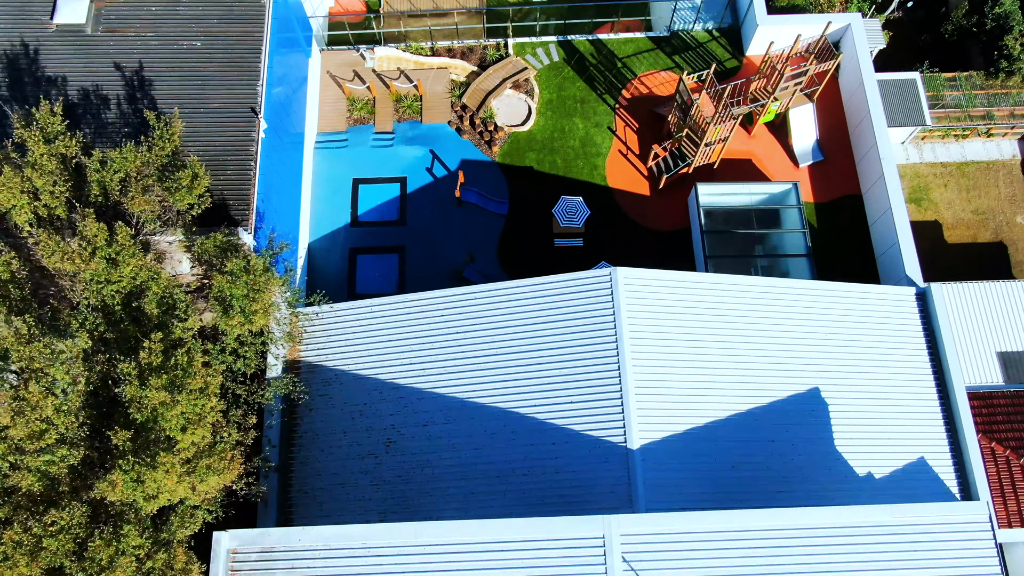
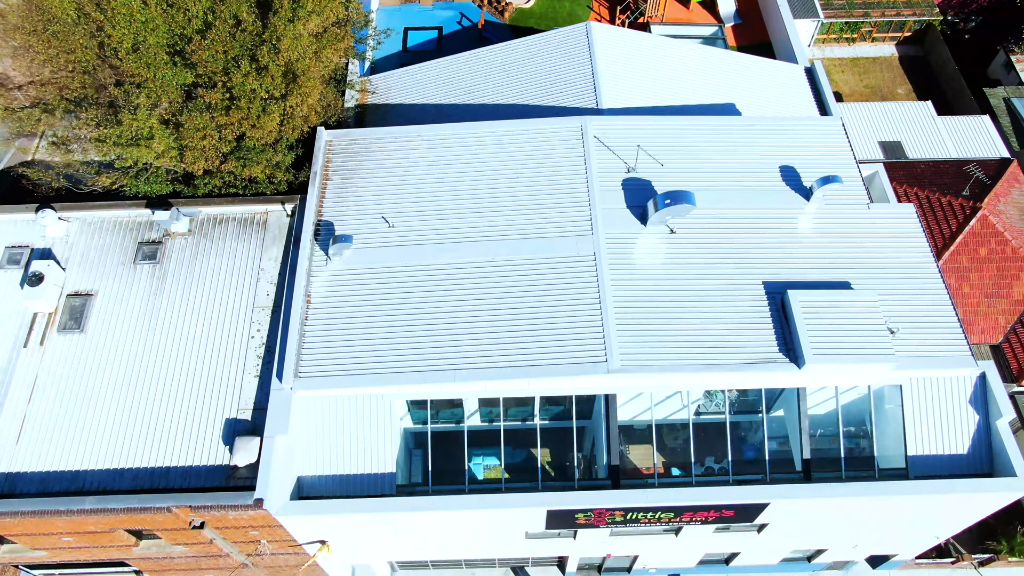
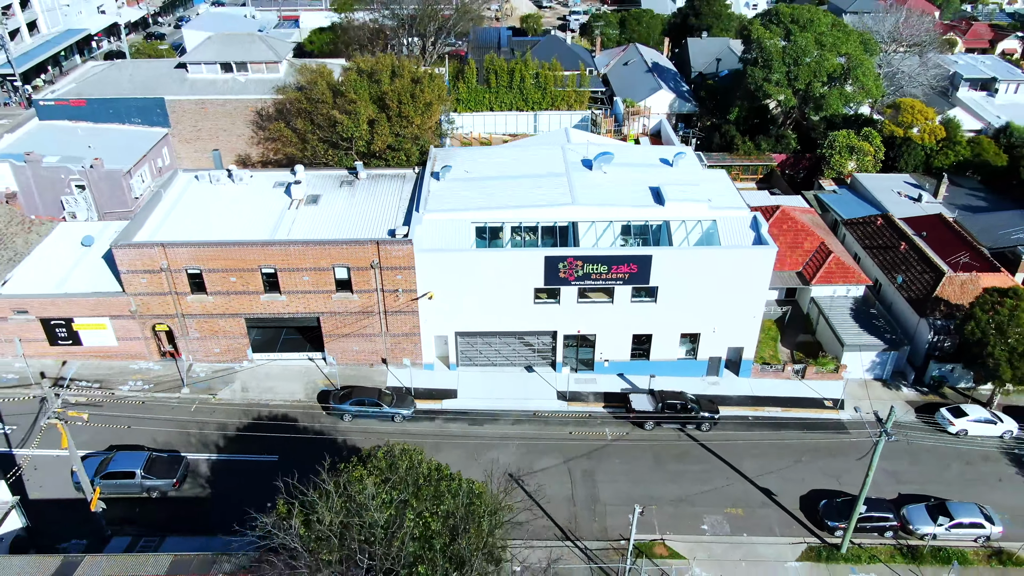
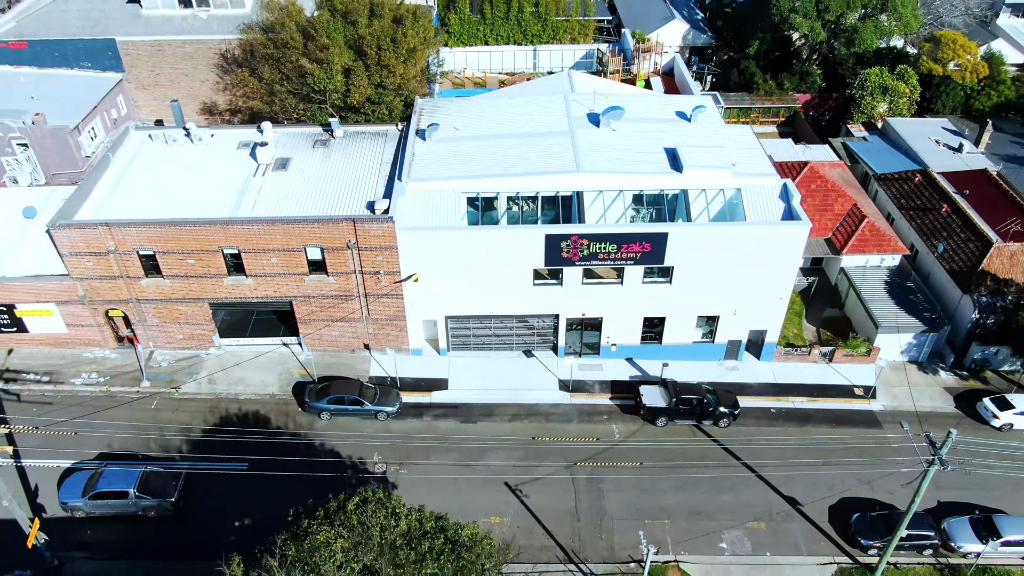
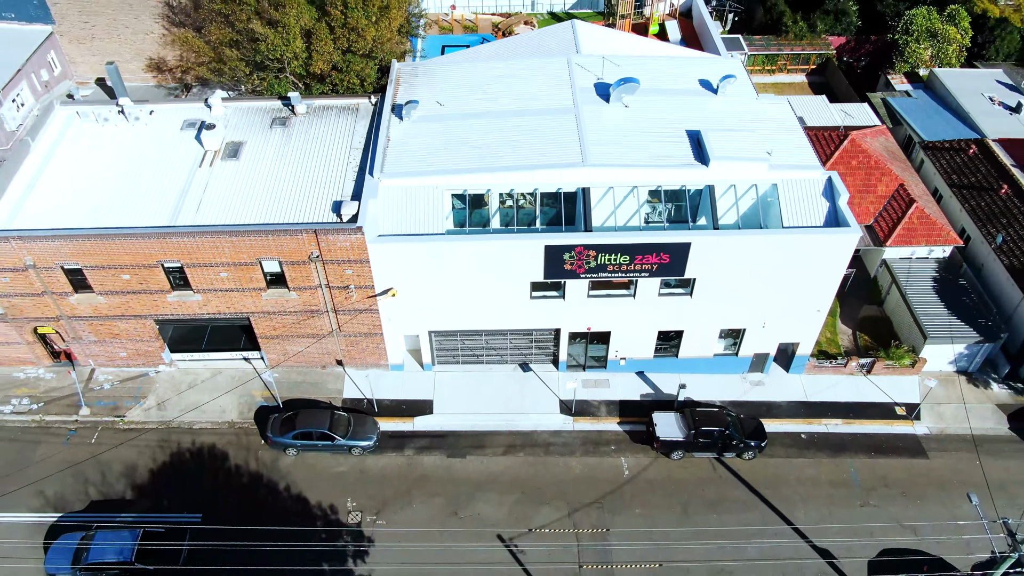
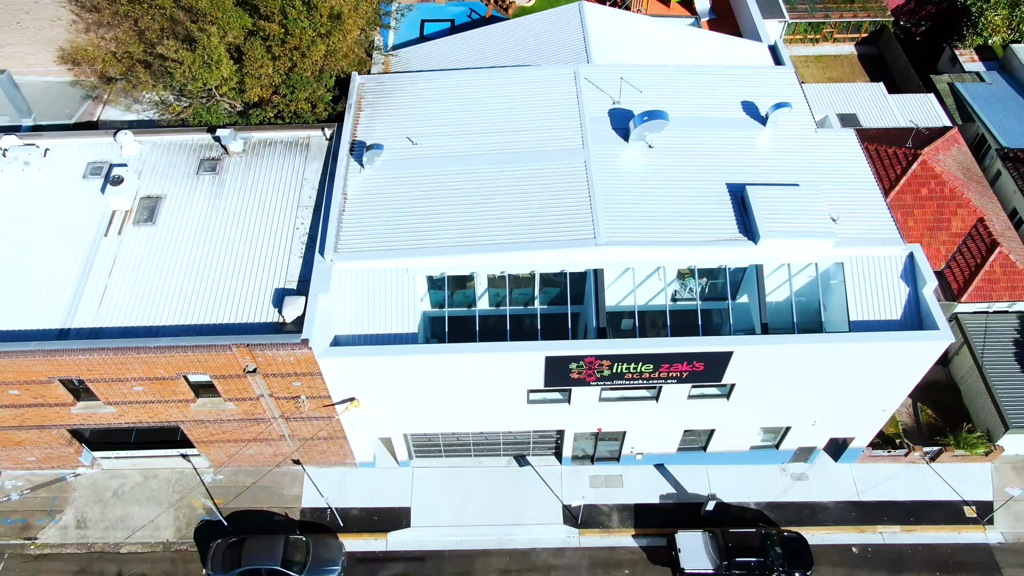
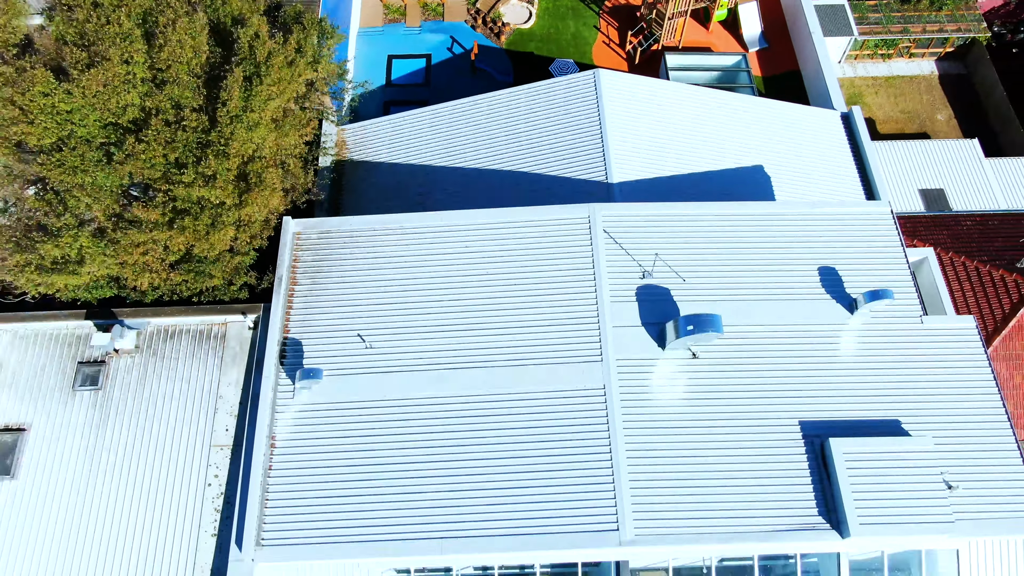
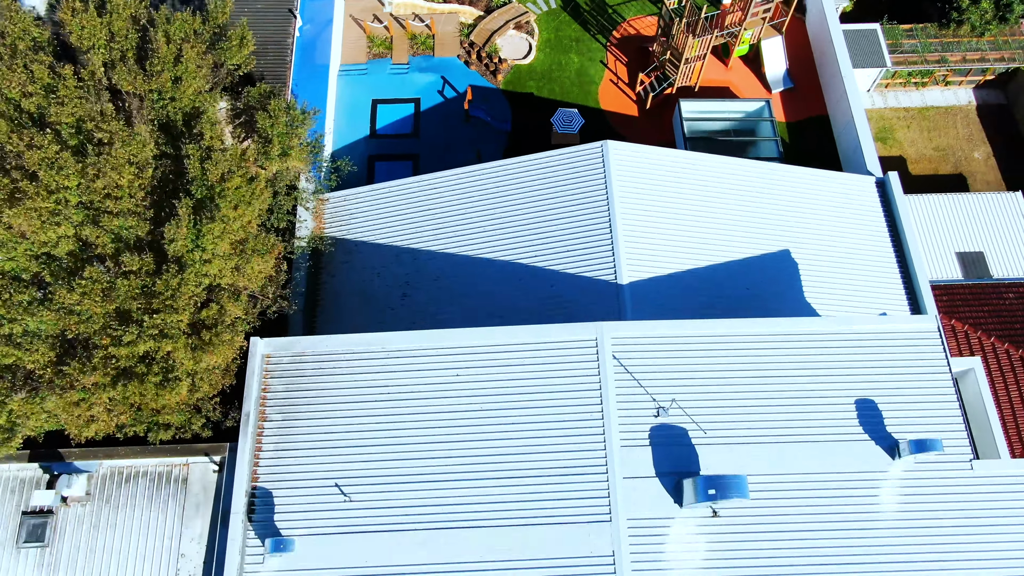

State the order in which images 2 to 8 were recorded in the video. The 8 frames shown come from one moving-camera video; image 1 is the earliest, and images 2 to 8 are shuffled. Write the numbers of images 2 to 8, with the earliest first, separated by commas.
8, 7, 2, 6, 5, 4, 3
